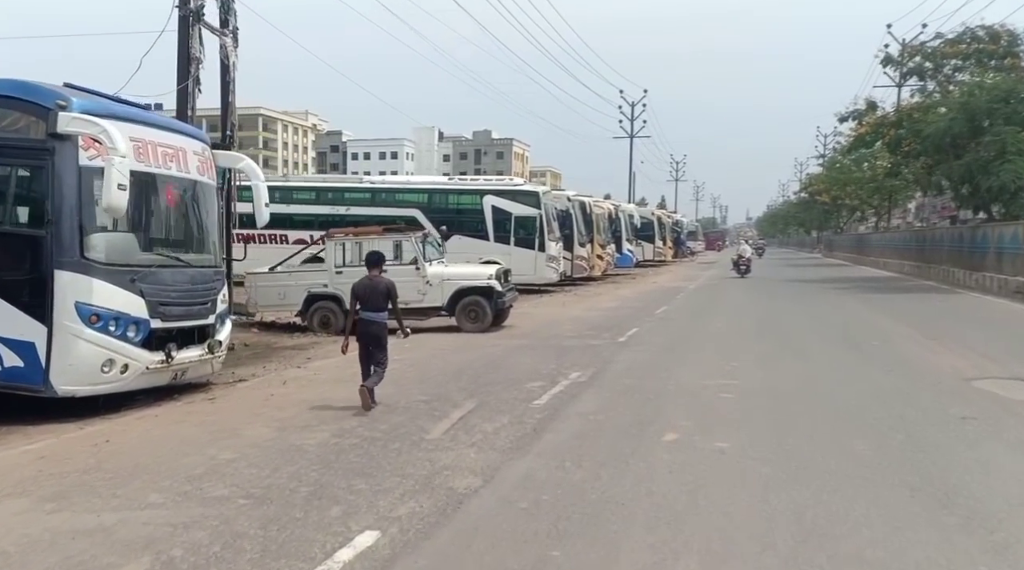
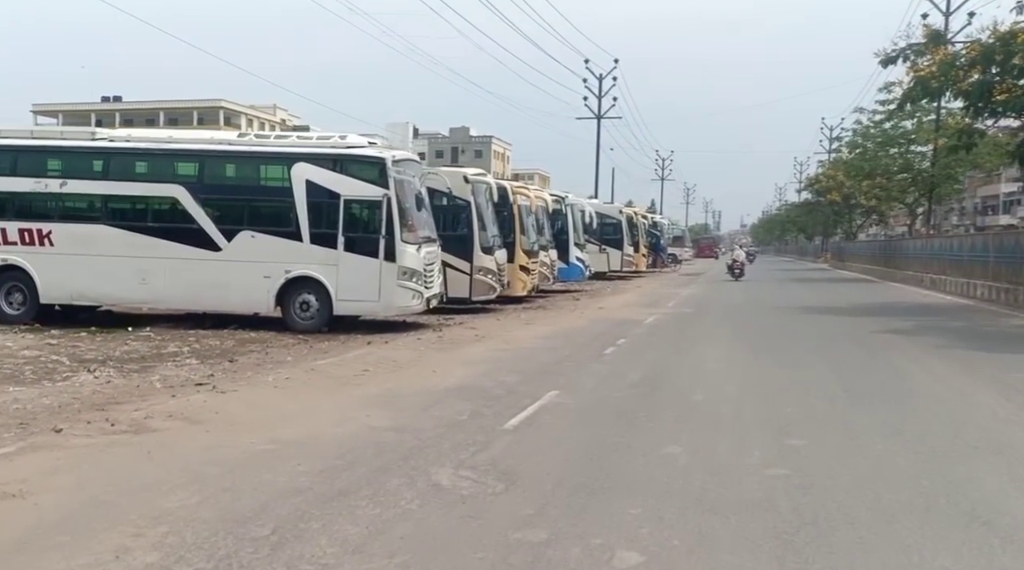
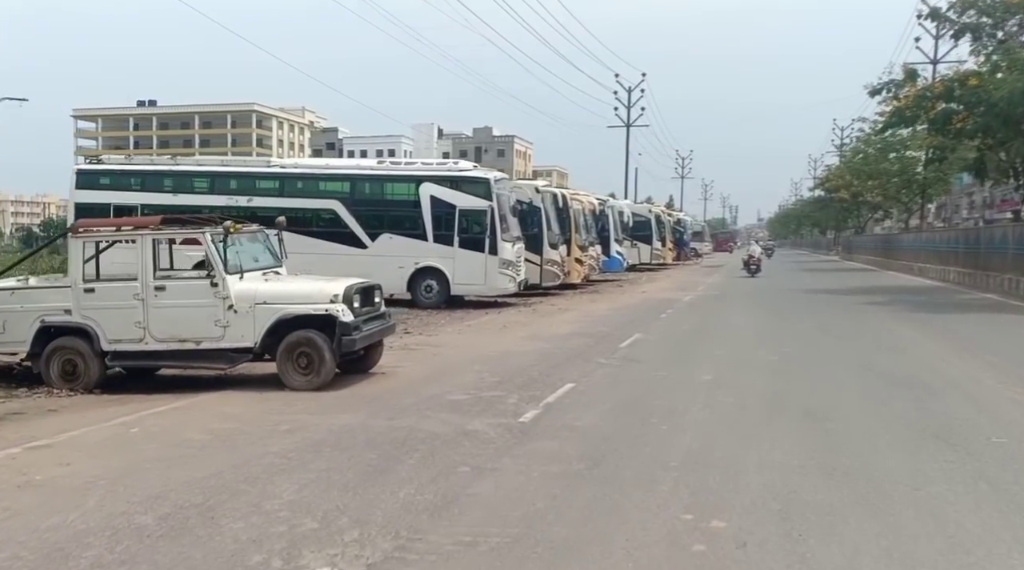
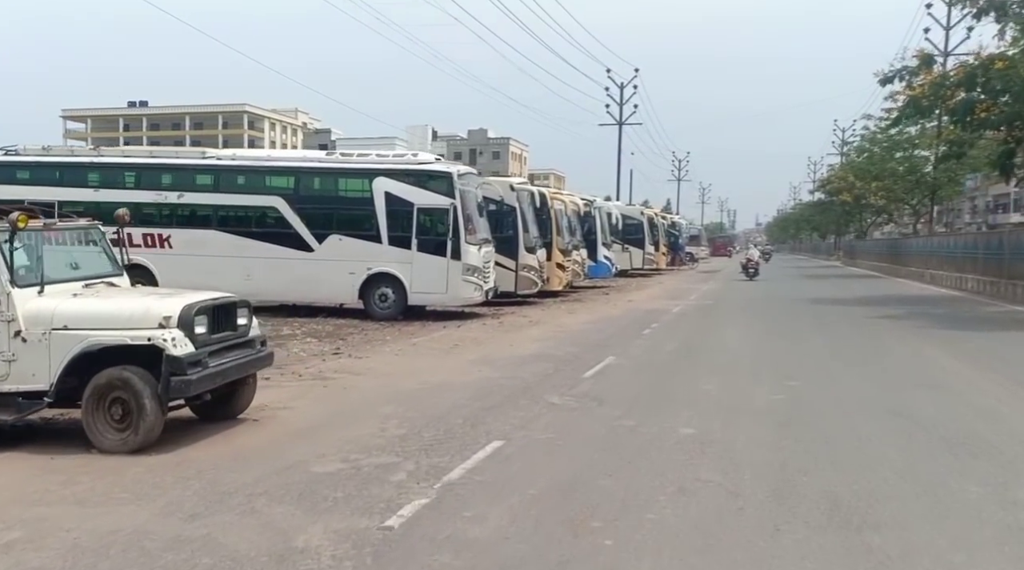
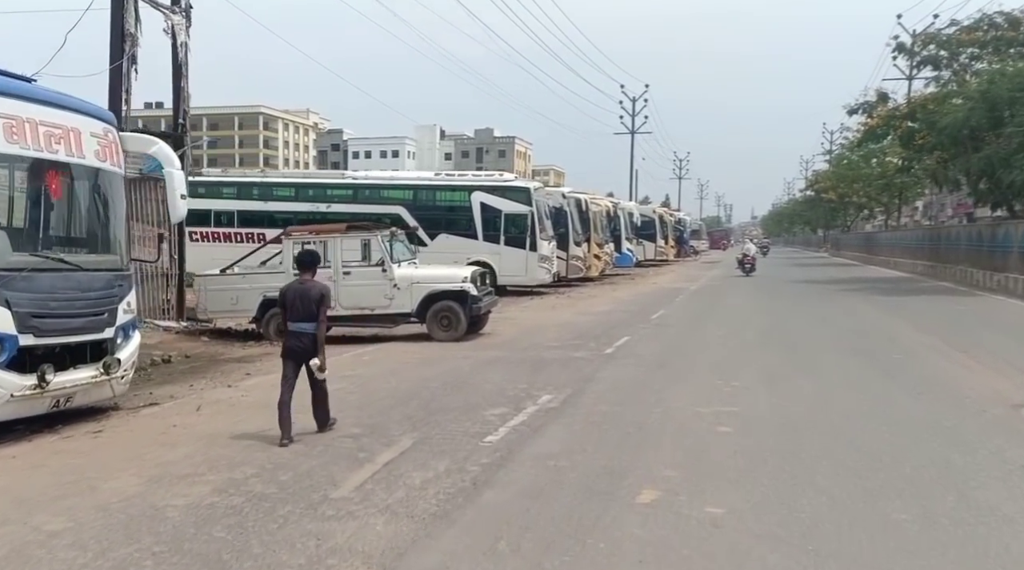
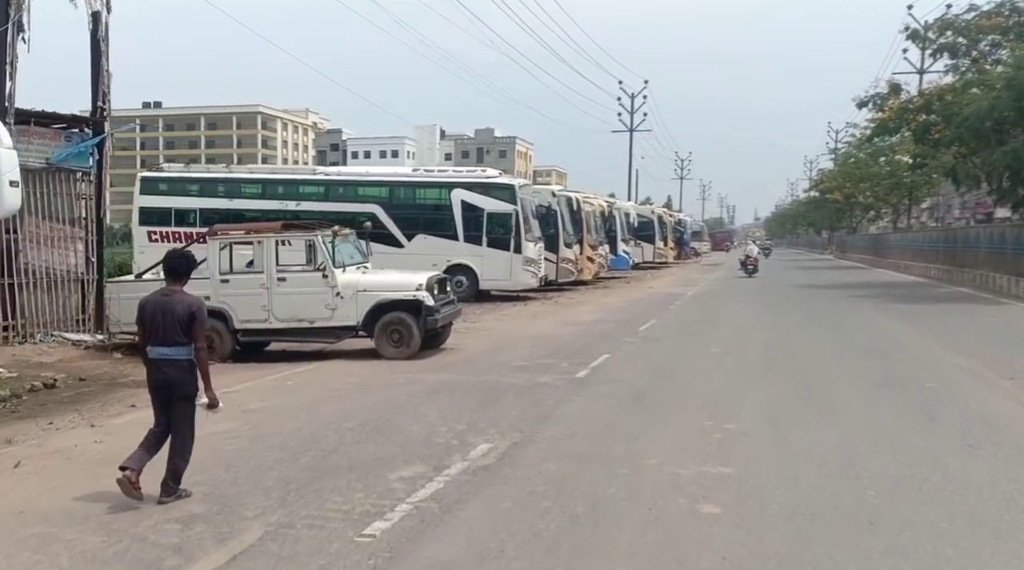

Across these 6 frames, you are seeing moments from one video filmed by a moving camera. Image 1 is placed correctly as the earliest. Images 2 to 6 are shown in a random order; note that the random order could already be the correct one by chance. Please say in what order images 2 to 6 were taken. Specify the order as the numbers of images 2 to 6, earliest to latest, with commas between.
5, 6, 3, 4, 2
